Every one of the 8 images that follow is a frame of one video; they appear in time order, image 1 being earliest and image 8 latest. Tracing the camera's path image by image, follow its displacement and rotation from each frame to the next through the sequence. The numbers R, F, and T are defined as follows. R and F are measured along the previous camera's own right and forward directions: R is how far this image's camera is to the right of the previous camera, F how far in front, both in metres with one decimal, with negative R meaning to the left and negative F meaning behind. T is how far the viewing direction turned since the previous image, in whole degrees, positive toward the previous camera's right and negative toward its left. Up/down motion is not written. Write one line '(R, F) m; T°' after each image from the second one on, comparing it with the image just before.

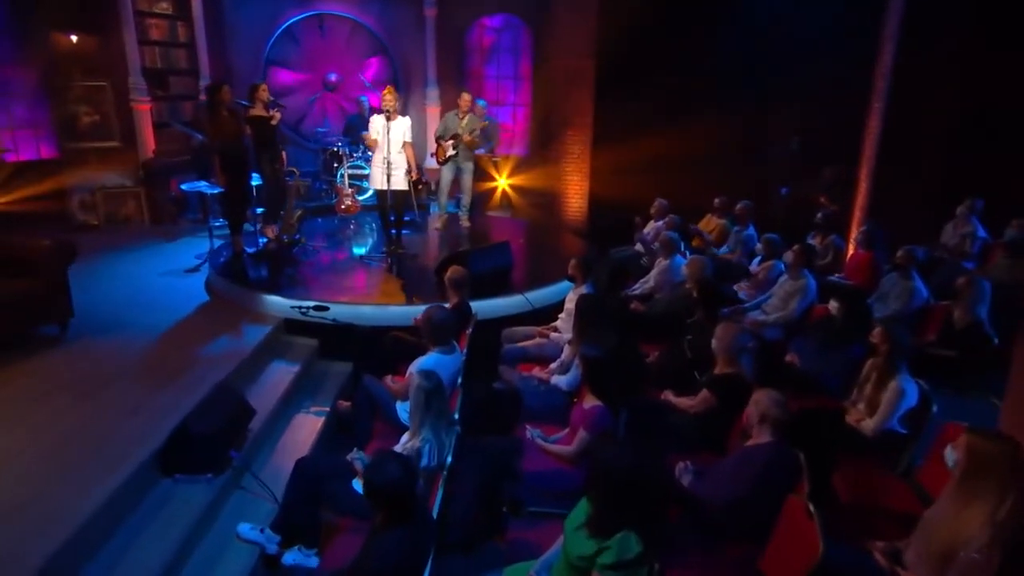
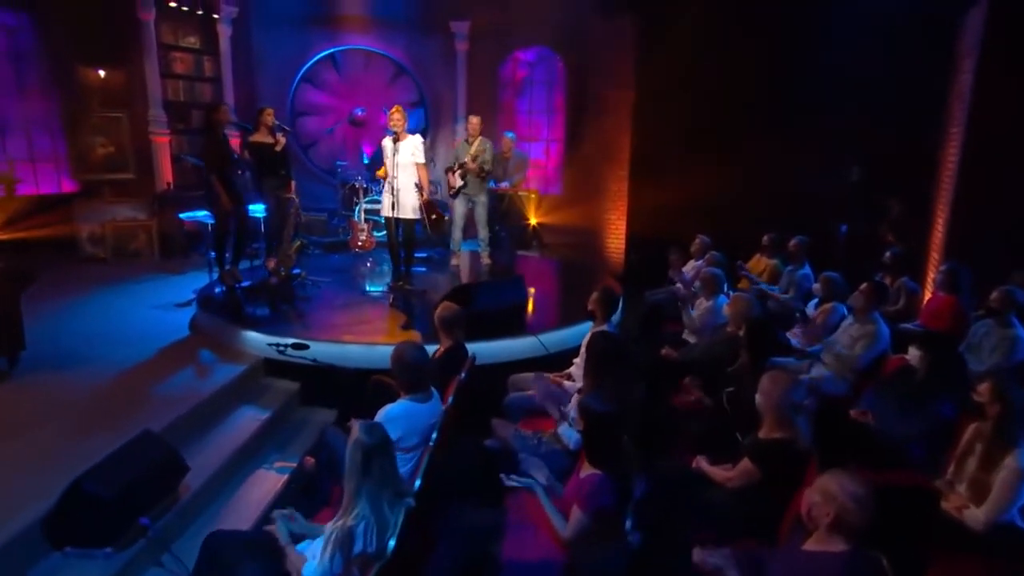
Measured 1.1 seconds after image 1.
(+0.2, +0.7) m; -4°
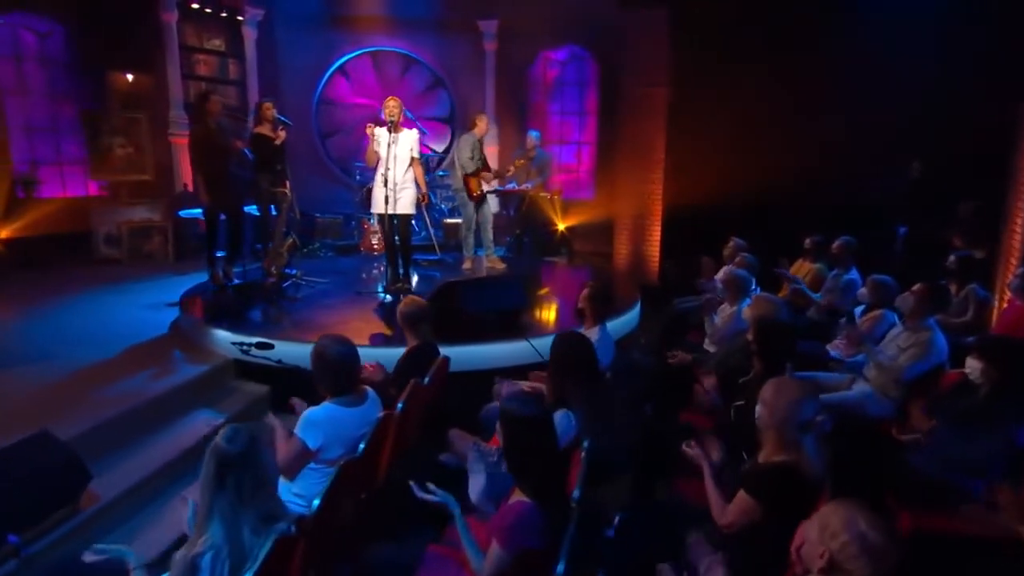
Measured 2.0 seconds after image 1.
(+0.4, +0.5) m; -5°
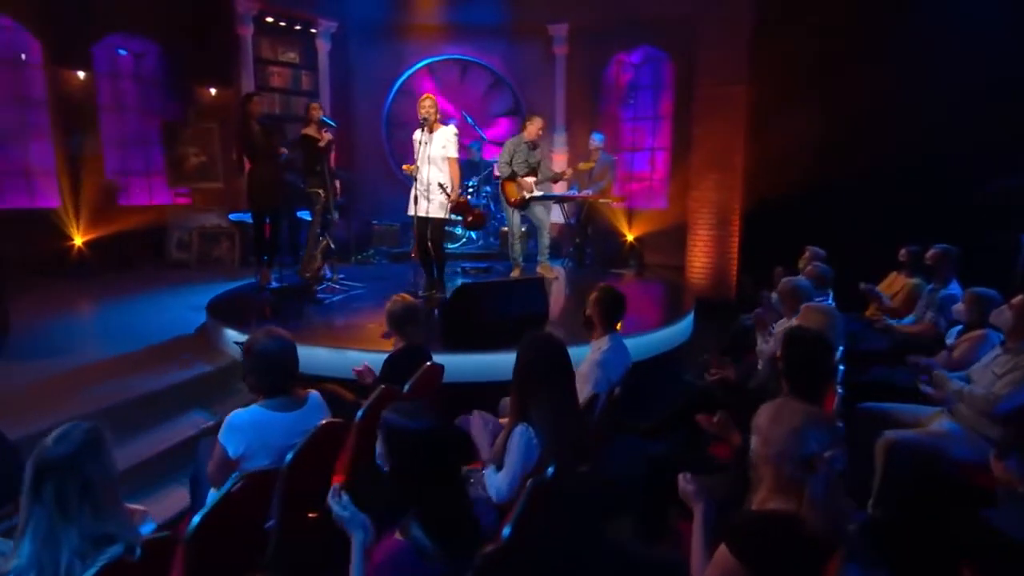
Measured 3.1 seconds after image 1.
(+0.4, +0.4) m; -9°
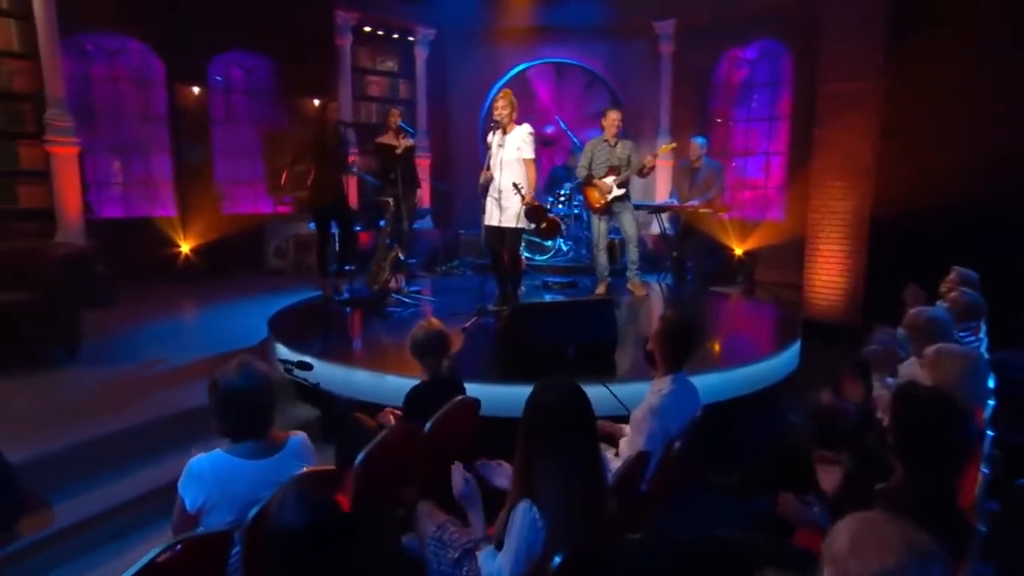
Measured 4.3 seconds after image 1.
(+0.3, +0.4) m; -10°
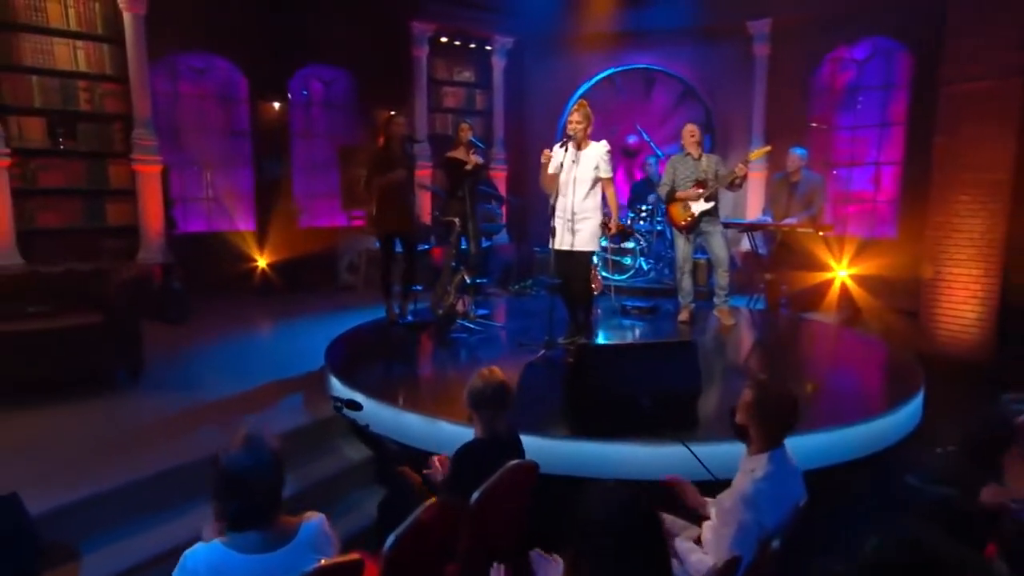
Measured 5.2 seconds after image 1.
(+0.1, +0.3) m; -7°
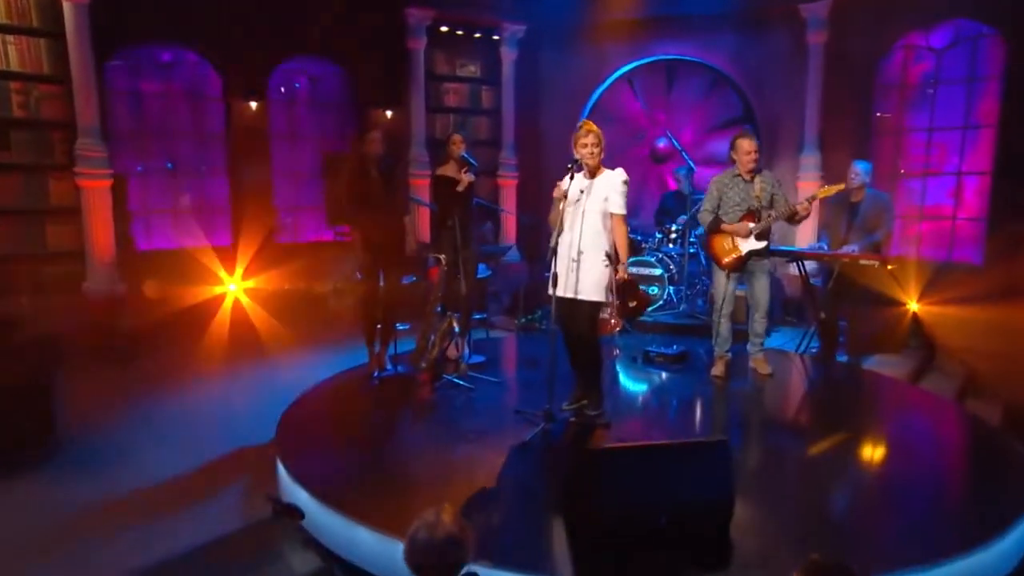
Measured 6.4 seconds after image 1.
(+0.2, +0.9) m; -2°
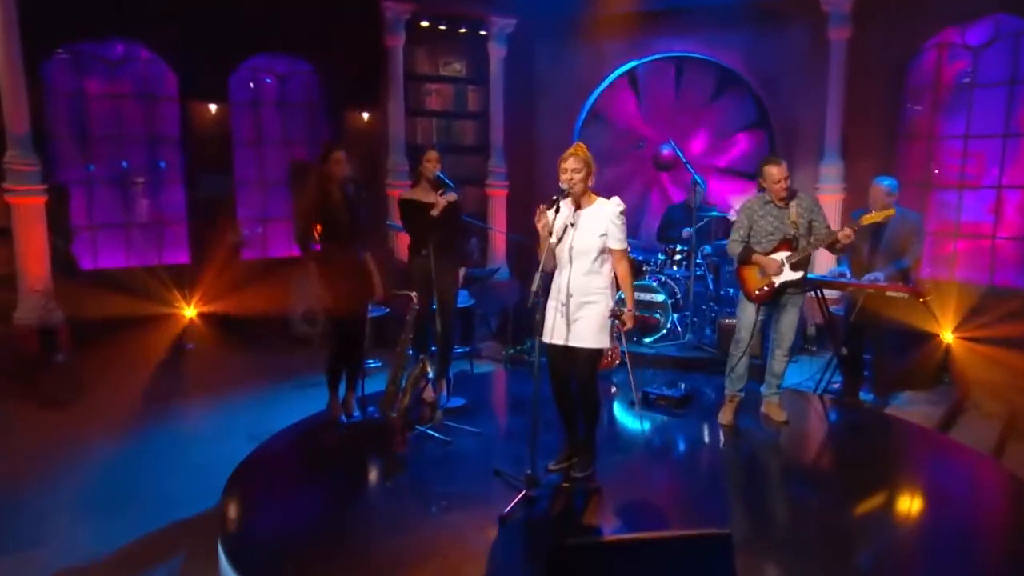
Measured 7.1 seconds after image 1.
(+0.1, +0.6) m; 0°
